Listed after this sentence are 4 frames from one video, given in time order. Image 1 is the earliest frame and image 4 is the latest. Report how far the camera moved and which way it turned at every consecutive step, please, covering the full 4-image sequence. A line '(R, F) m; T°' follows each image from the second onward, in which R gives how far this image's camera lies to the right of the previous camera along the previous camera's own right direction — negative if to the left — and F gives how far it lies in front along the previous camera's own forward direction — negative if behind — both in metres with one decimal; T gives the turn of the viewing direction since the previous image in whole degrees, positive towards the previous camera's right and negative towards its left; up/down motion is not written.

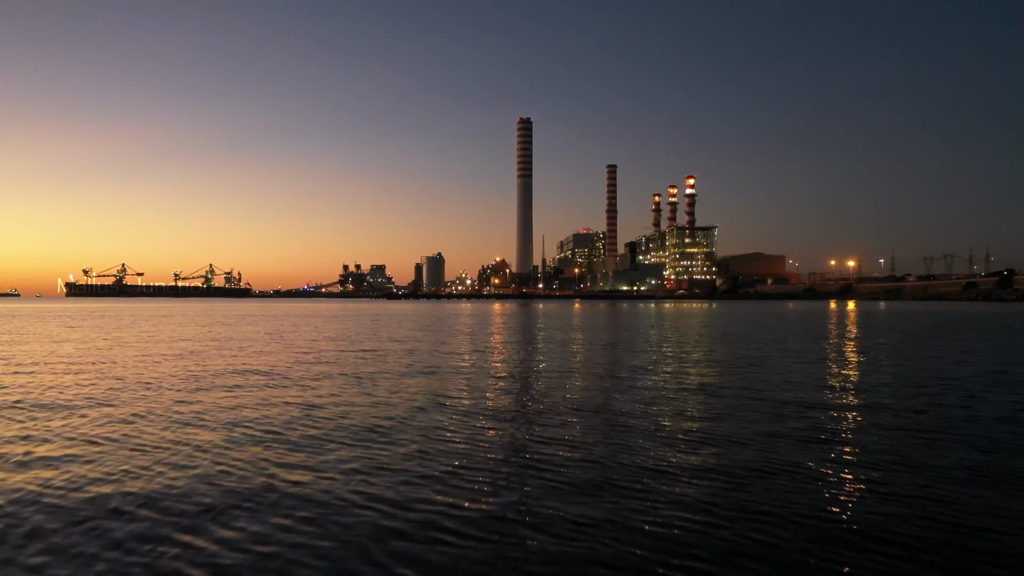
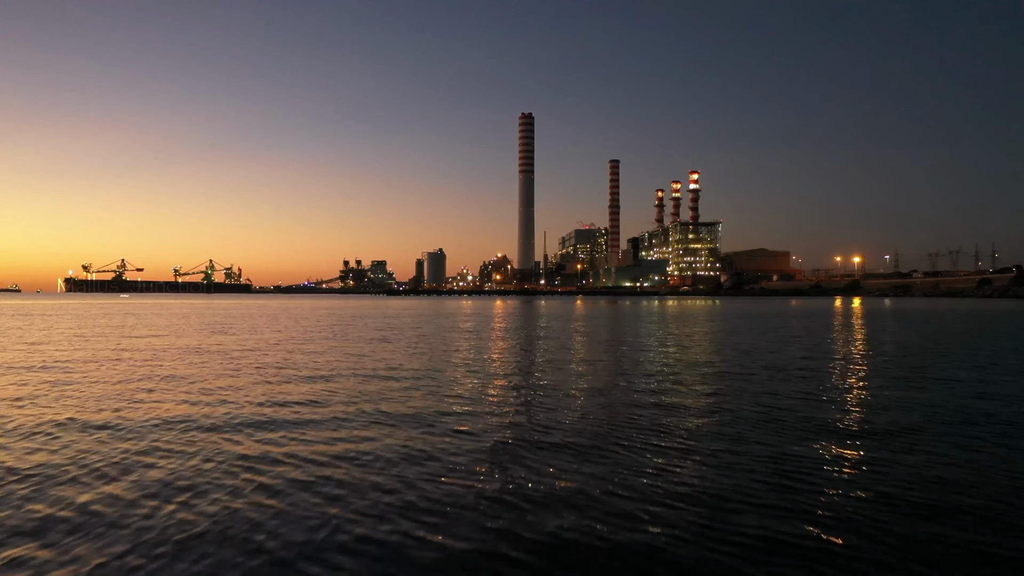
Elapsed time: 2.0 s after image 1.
(-0.1, +1.5) m; 0°
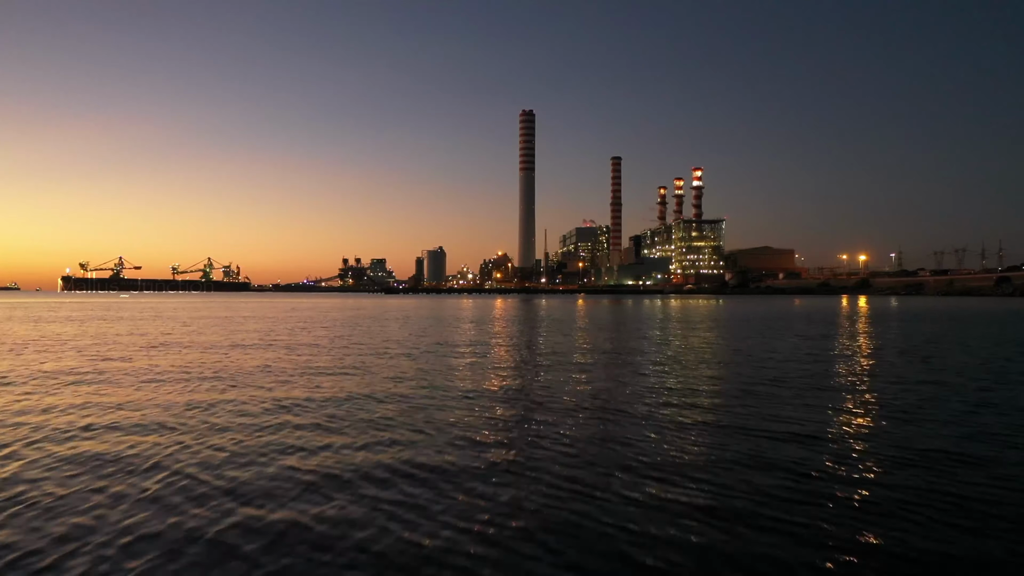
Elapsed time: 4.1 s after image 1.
(-0.1, +2.1) m; 0°
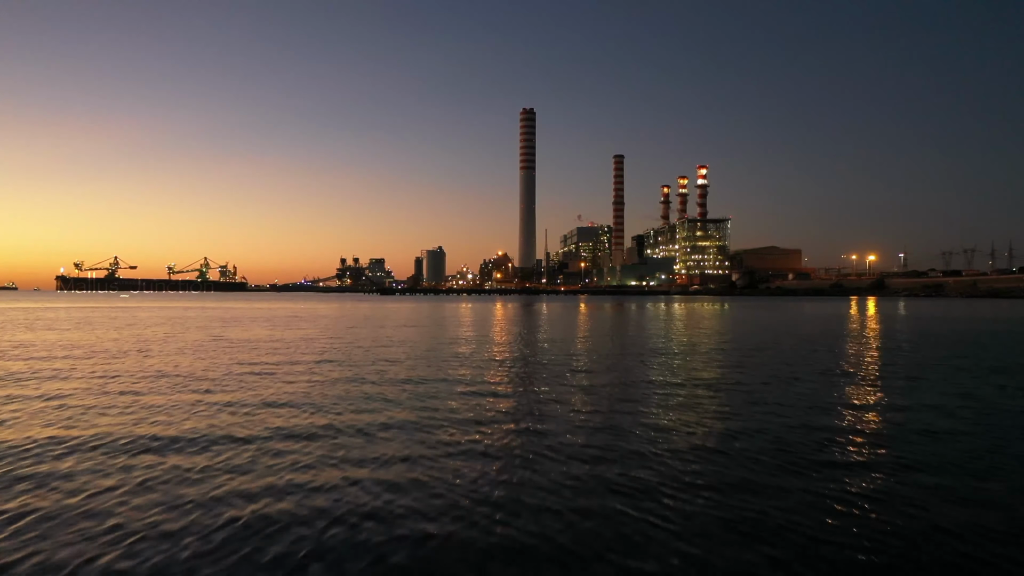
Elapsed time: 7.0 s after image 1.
(-0.1, +3.6) m; 0°
